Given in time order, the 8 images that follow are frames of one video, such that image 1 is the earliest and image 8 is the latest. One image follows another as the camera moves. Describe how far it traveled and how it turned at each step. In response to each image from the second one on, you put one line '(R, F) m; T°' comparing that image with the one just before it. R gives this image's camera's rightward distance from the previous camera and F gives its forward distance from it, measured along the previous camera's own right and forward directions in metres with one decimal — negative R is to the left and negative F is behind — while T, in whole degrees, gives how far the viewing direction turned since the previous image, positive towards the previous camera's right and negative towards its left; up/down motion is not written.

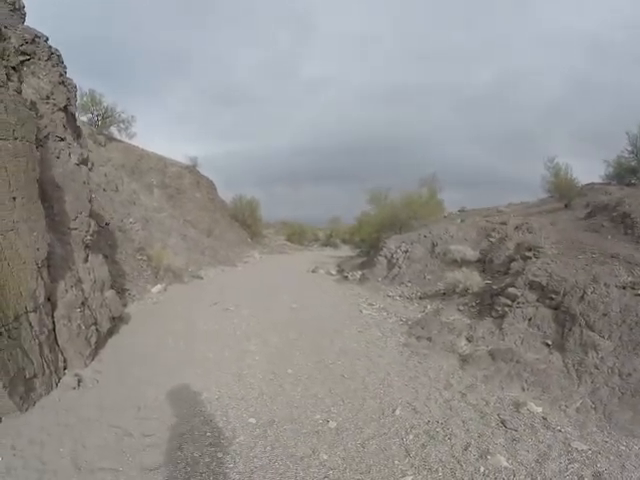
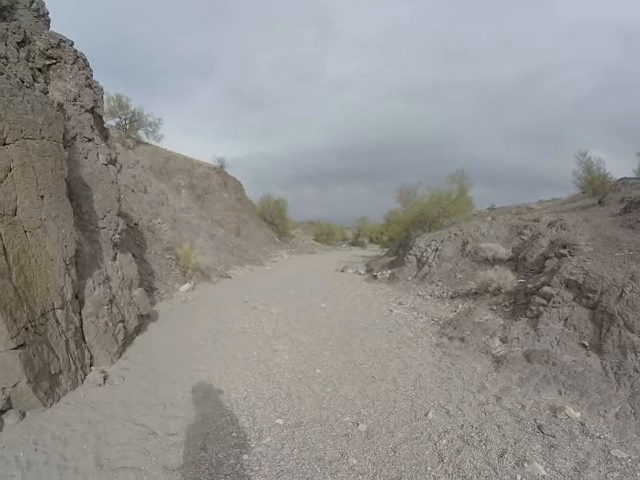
(0.0, +0.2) m; -3°
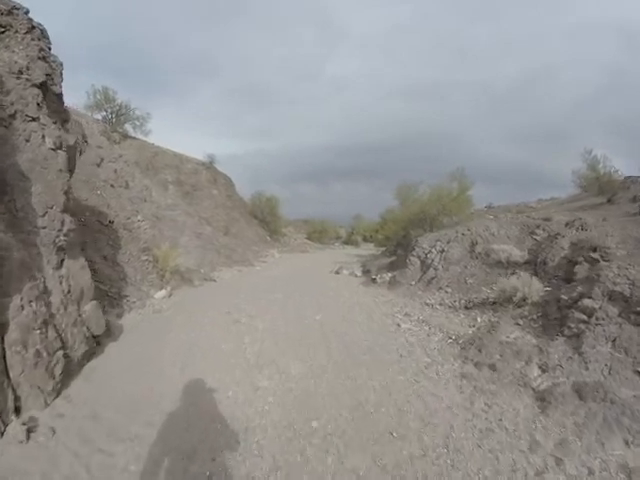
(0.0, +1.4) m; +1°
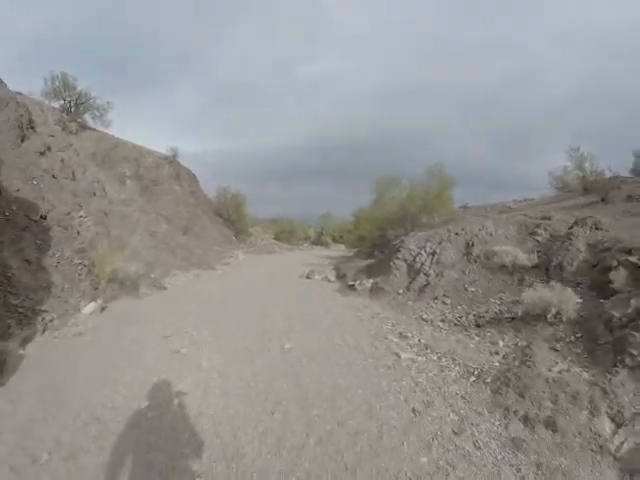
(0.0, +2.0) m; +3°
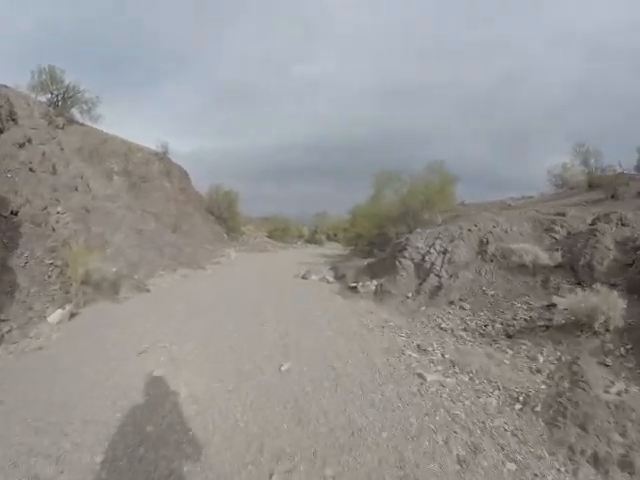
(-0.1, +1.0) m; +1°
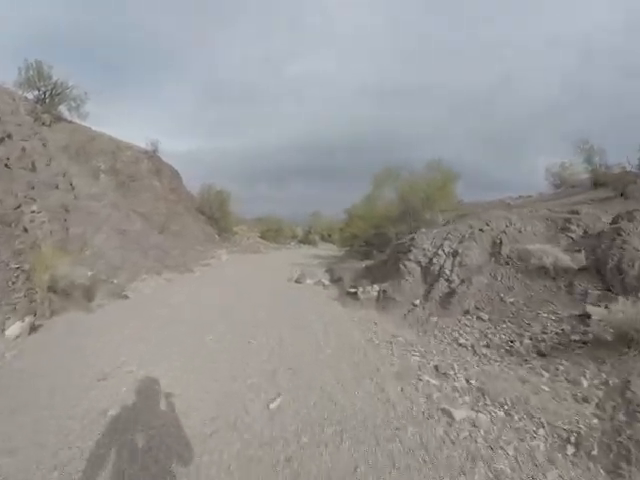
(0.0, +0.9) m; +1°
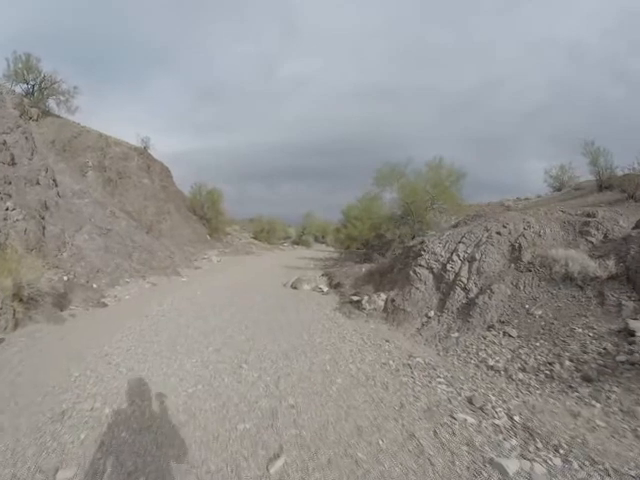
(-0.1, +0.9) m; +1°
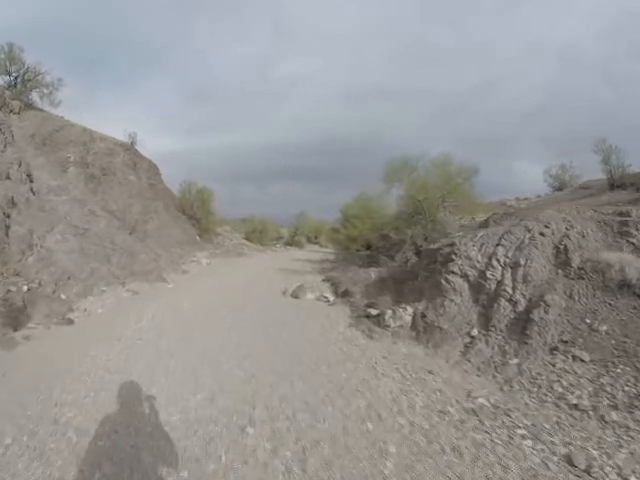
(-0.3, +1.4) m; +1°
